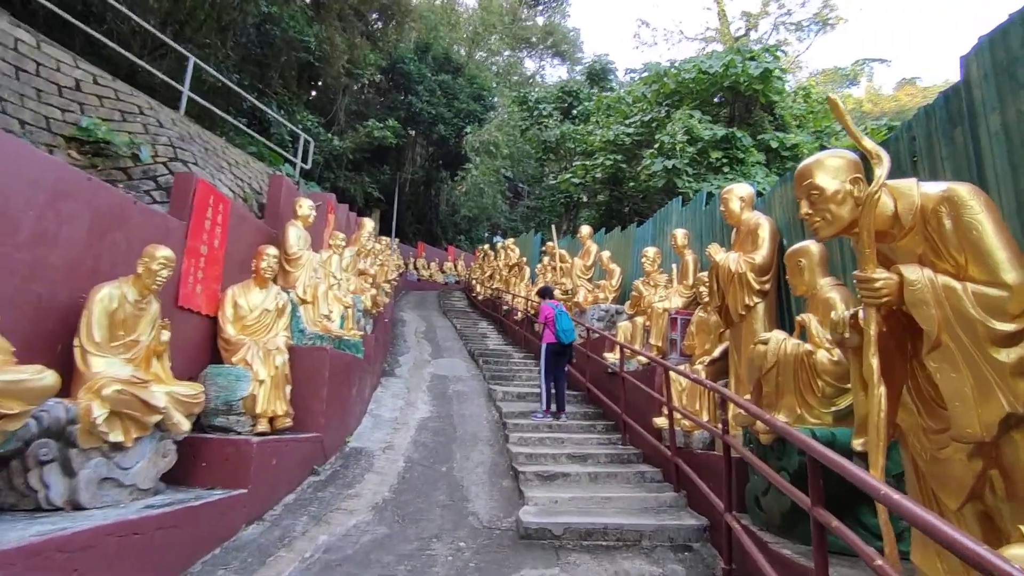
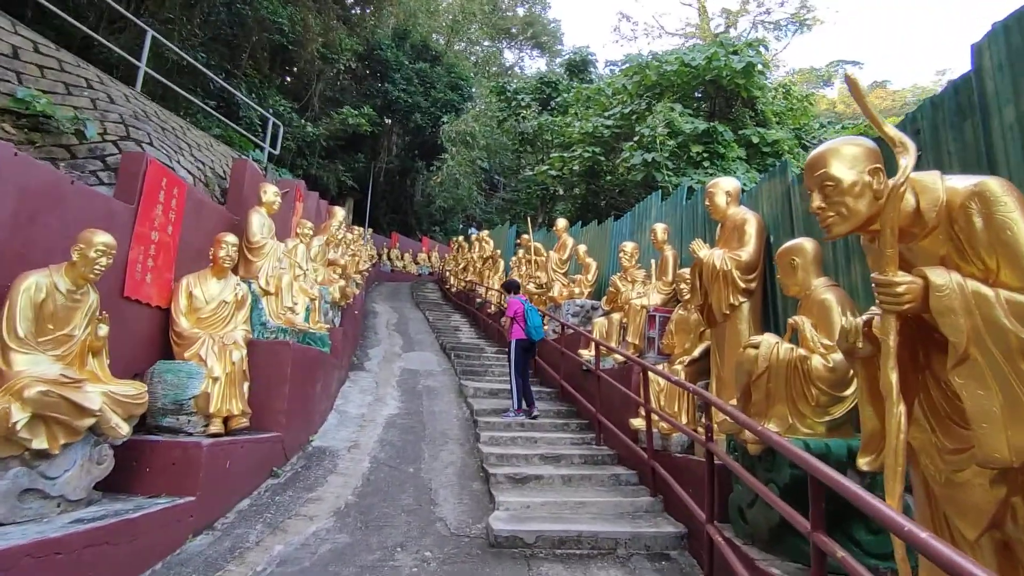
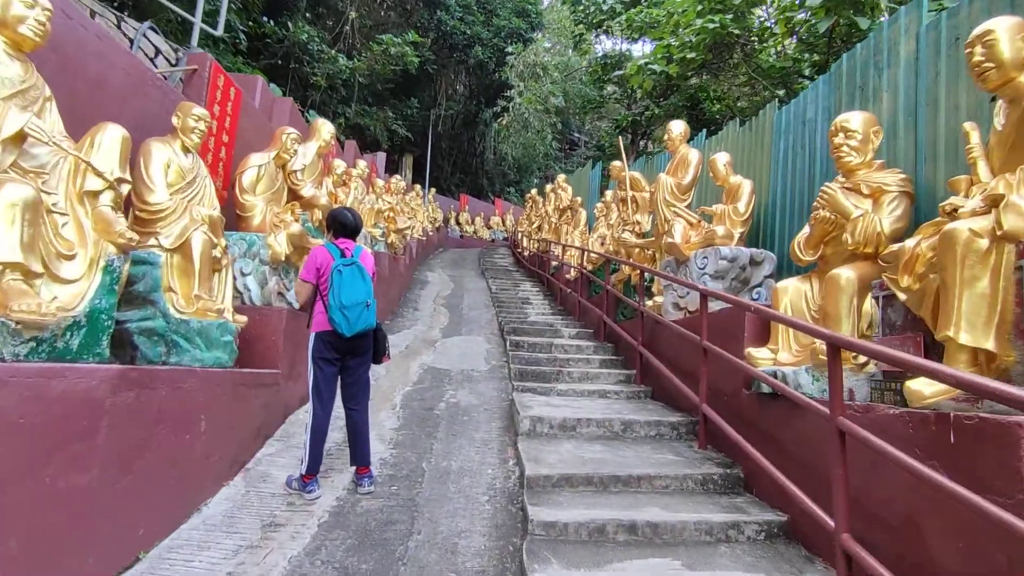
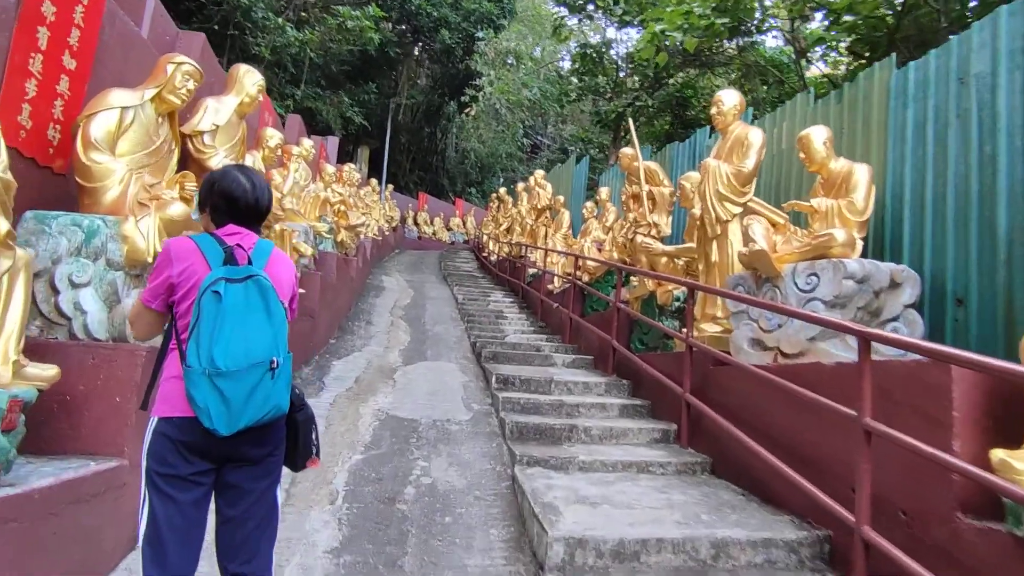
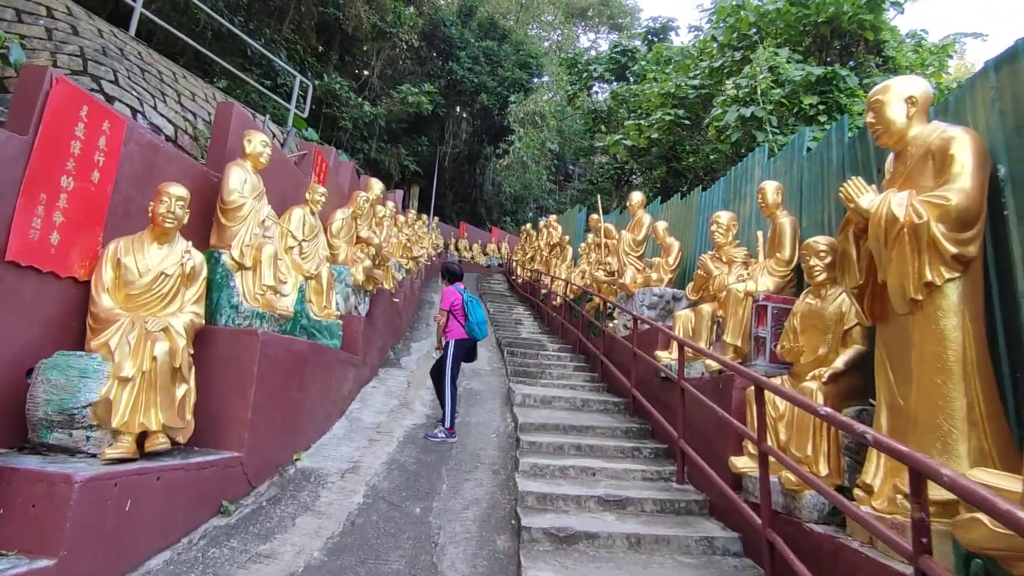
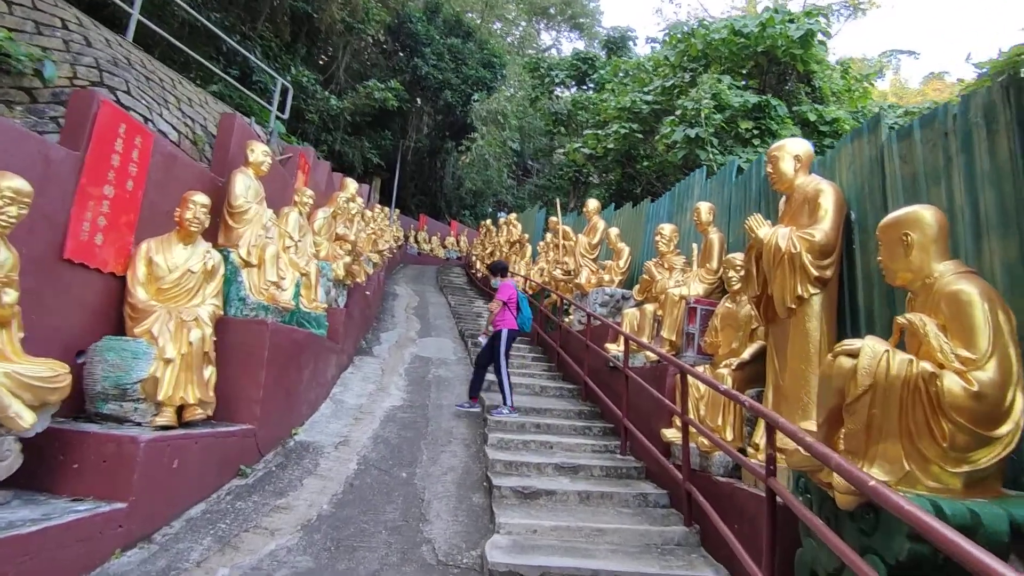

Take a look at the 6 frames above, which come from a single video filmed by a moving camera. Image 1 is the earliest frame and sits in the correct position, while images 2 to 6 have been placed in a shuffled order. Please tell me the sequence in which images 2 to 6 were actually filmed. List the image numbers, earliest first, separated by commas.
2, 6, 5, 3, 4
